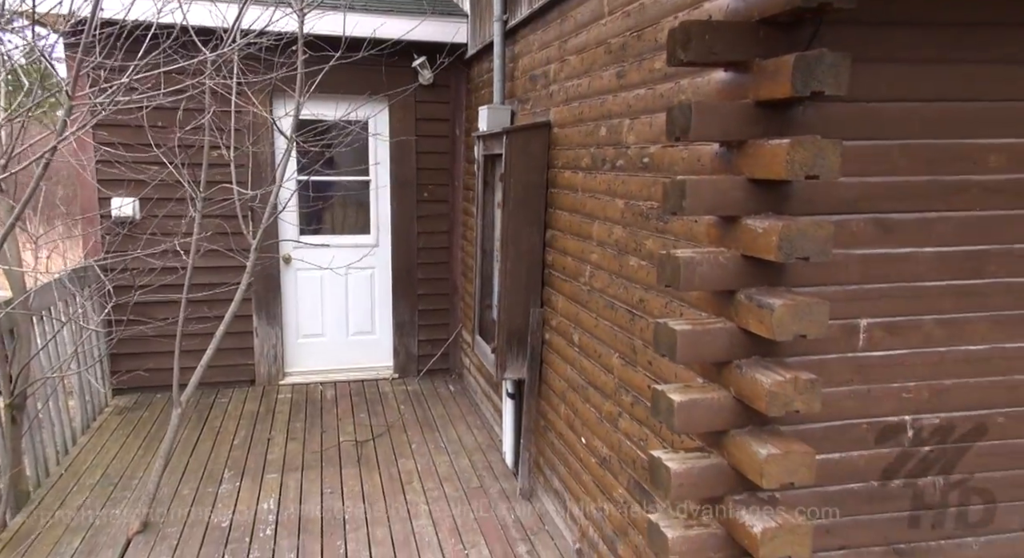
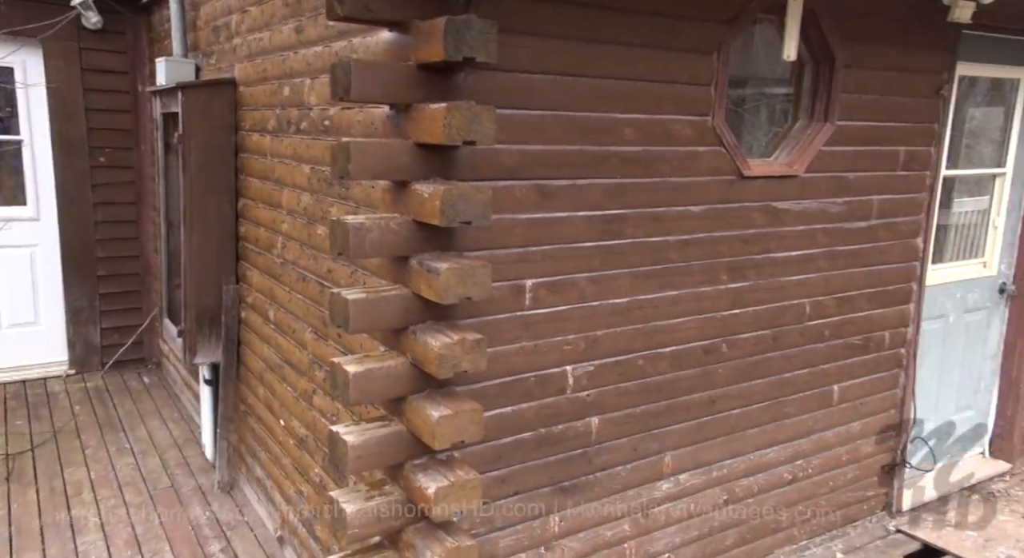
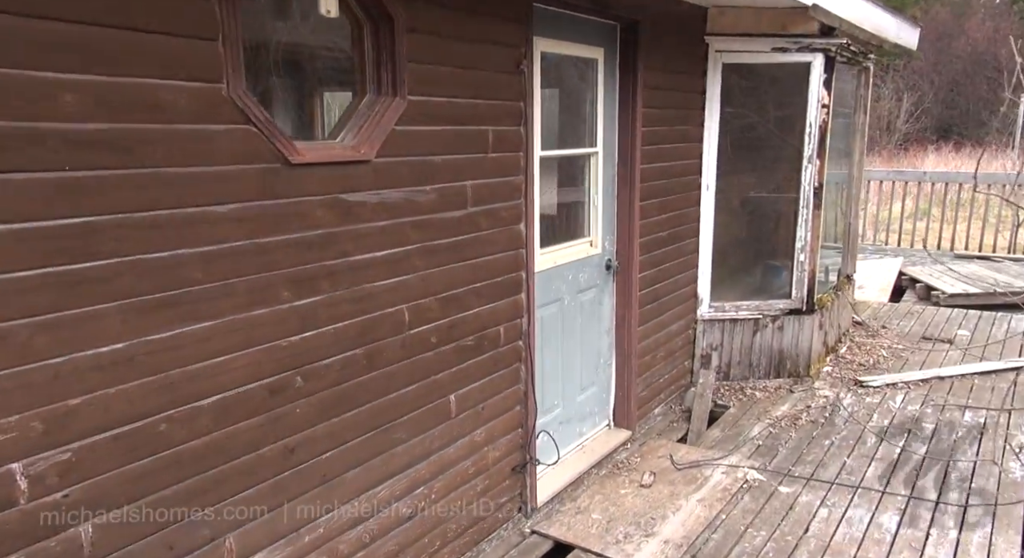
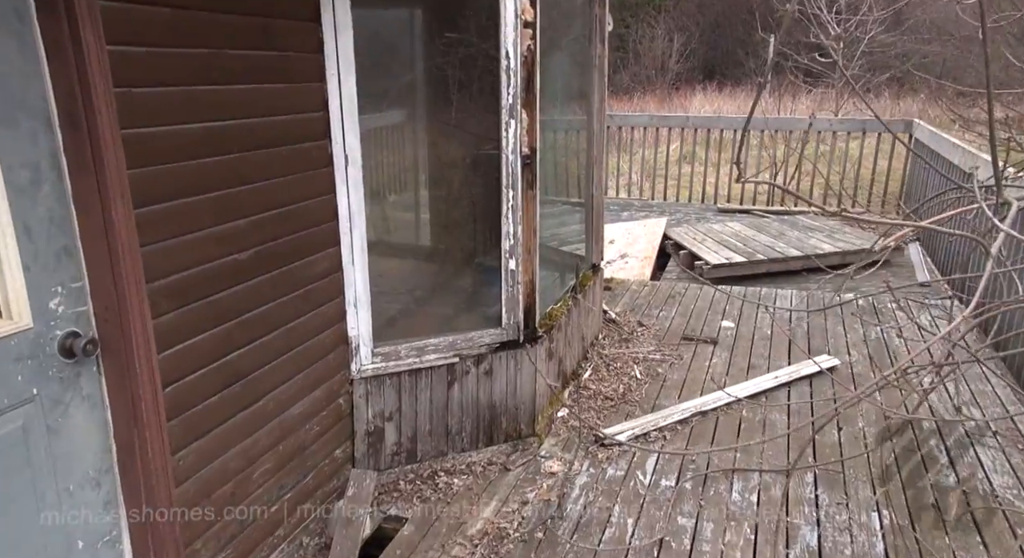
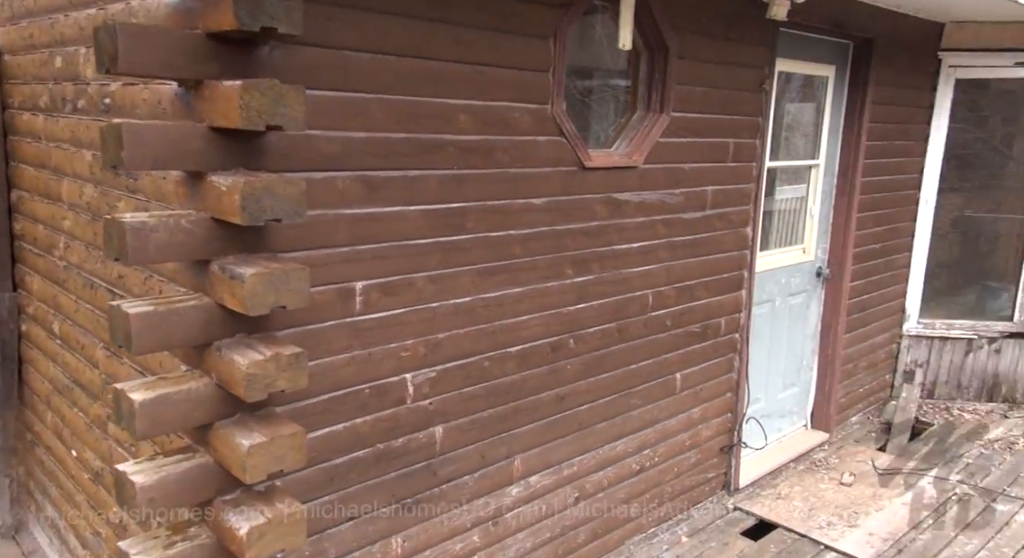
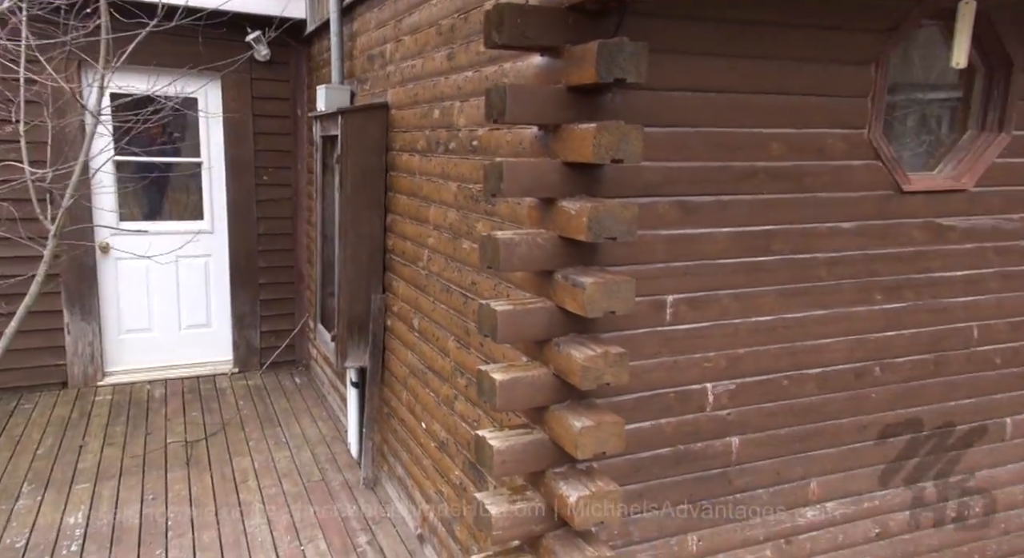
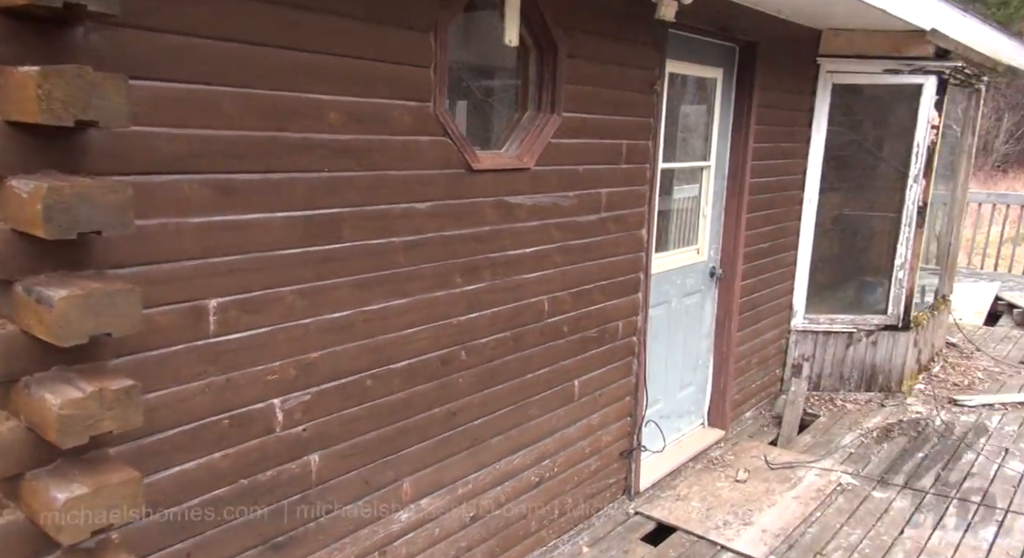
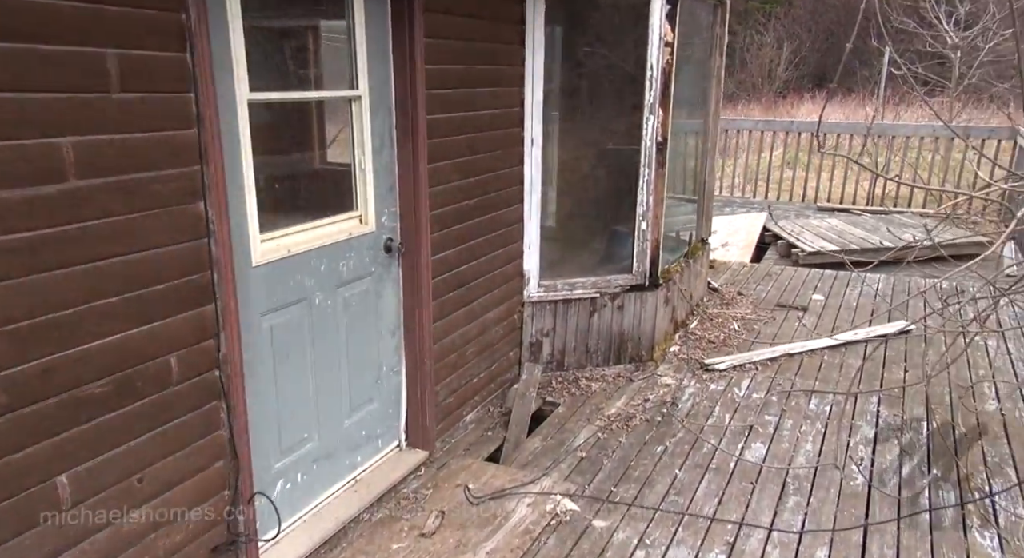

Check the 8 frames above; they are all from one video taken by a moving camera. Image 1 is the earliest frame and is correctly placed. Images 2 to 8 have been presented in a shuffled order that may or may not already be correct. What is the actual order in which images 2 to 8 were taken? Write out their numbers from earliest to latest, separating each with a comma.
6, 2, 5, 7, 3, 8, 4
